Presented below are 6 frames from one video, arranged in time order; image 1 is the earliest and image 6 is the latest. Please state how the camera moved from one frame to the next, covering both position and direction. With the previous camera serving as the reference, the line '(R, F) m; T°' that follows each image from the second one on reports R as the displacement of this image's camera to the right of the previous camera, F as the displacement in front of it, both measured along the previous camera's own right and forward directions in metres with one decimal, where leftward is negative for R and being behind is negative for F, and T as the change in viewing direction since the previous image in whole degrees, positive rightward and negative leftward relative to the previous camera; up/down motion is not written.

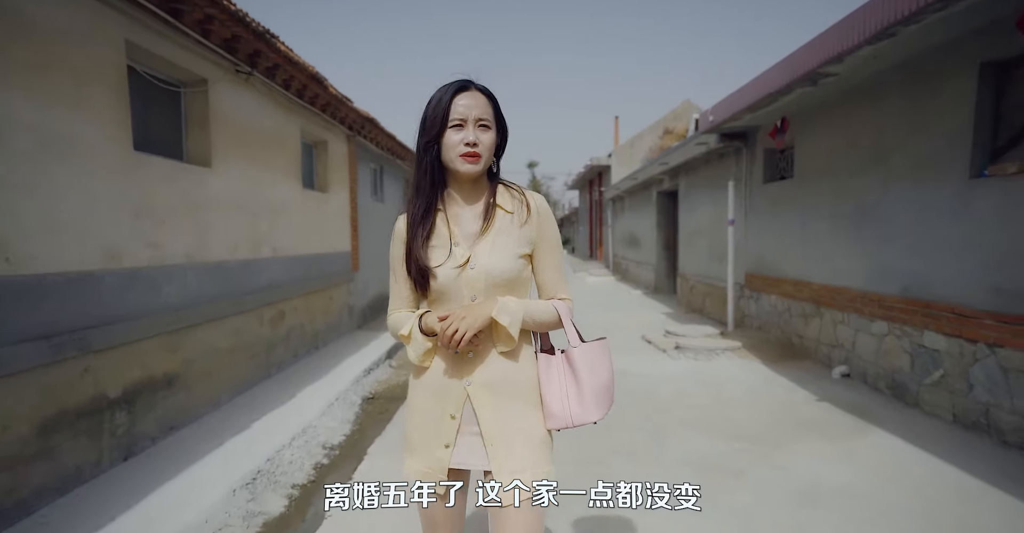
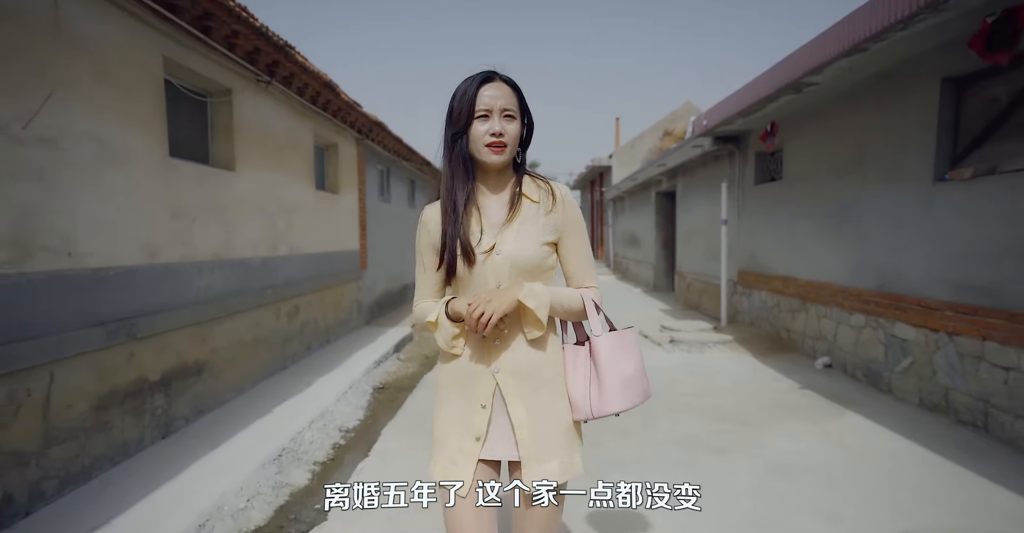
(0.0, -0.3) m; 0°
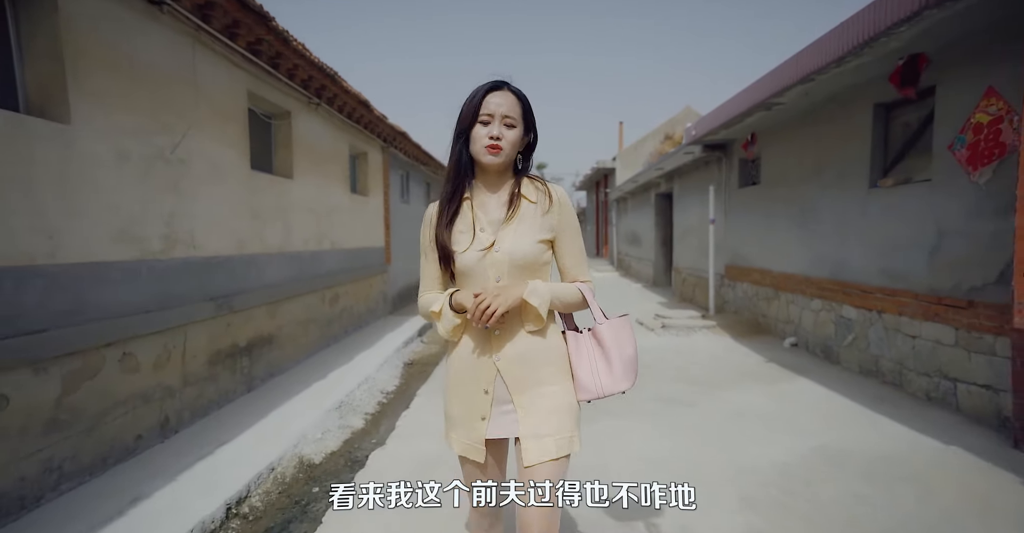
(0.0, -0.9) m; -1°
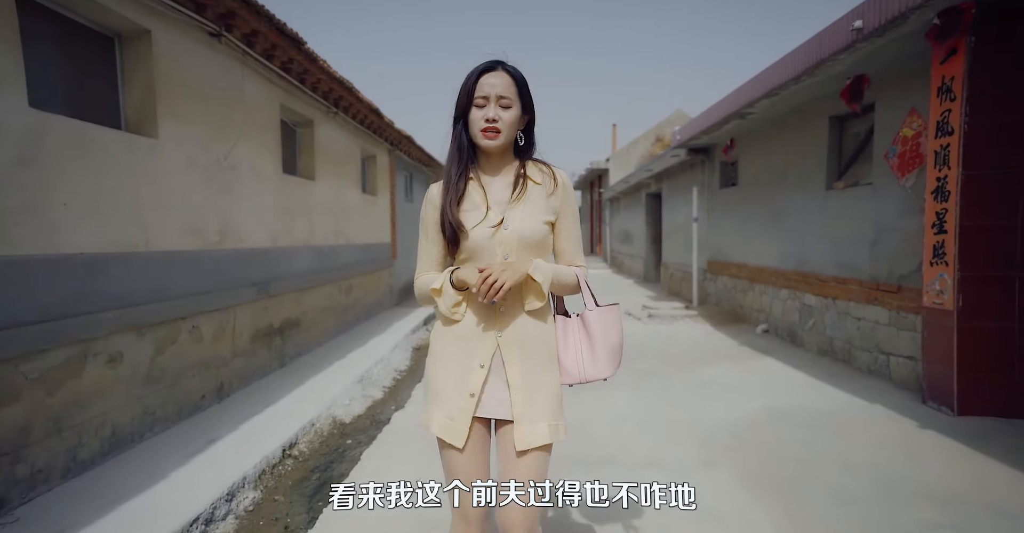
(0.0, -0.7) m; 0°
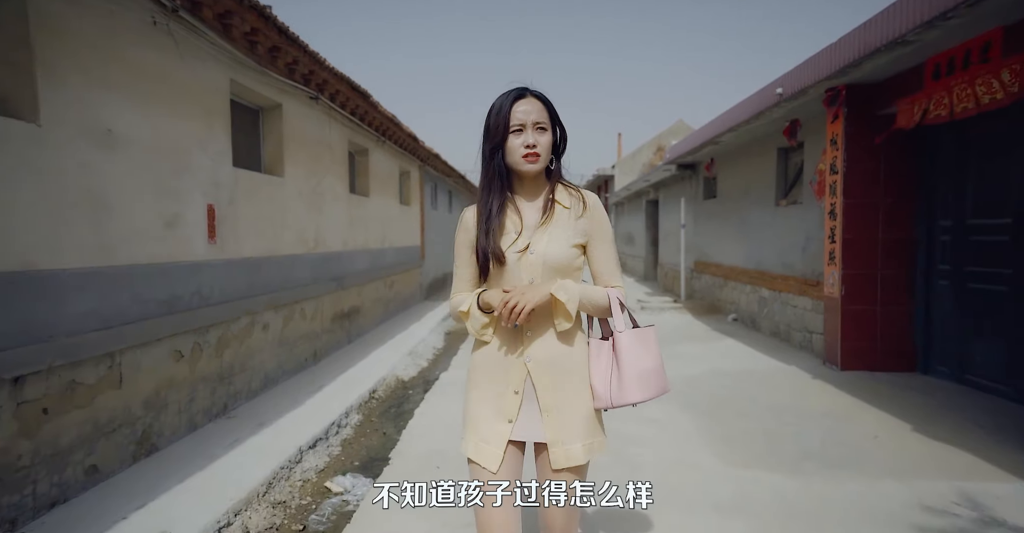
(-0.1, -1.5) m; -1°
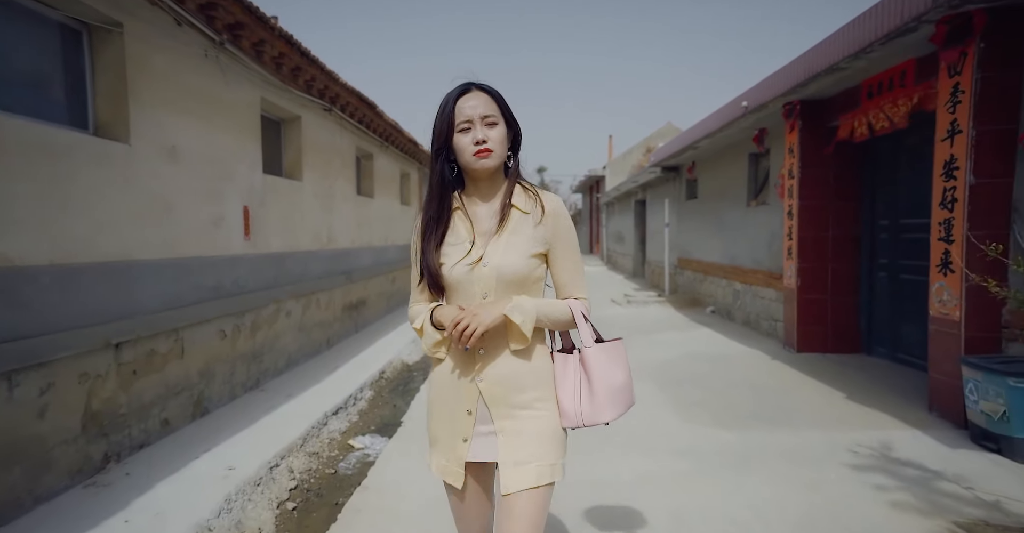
(0.0, -0.6) m; +1°
